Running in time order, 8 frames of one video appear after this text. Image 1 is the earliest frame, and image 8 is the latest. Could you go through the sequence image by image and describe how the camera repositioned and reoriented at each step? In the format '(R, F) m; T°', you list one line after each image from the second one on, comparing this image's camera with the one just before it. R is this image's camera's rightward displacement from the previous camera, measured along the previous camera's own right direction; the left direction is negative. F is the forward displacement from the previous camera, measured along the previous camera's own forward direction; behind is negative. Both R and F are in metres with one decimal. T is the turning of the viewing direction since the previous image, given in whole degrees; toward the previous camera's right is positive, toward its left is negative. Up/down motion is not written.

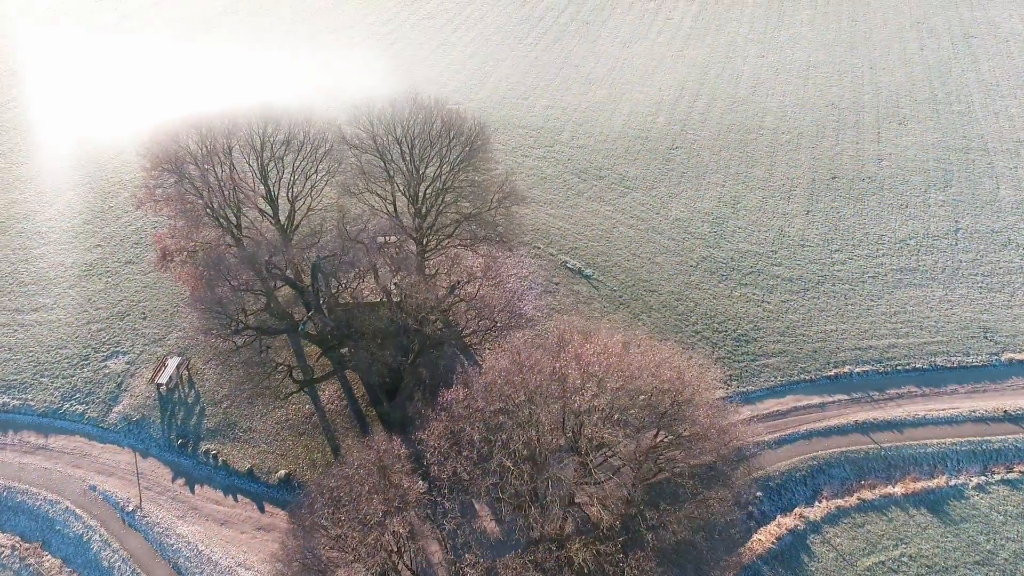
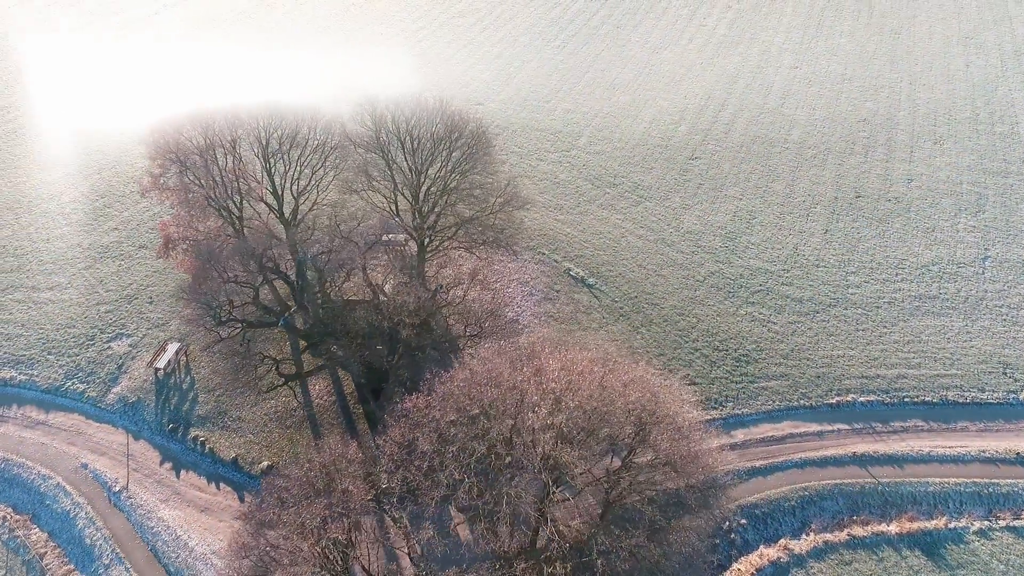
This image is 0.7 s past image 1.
(+2.3, +0.5) m; -3°
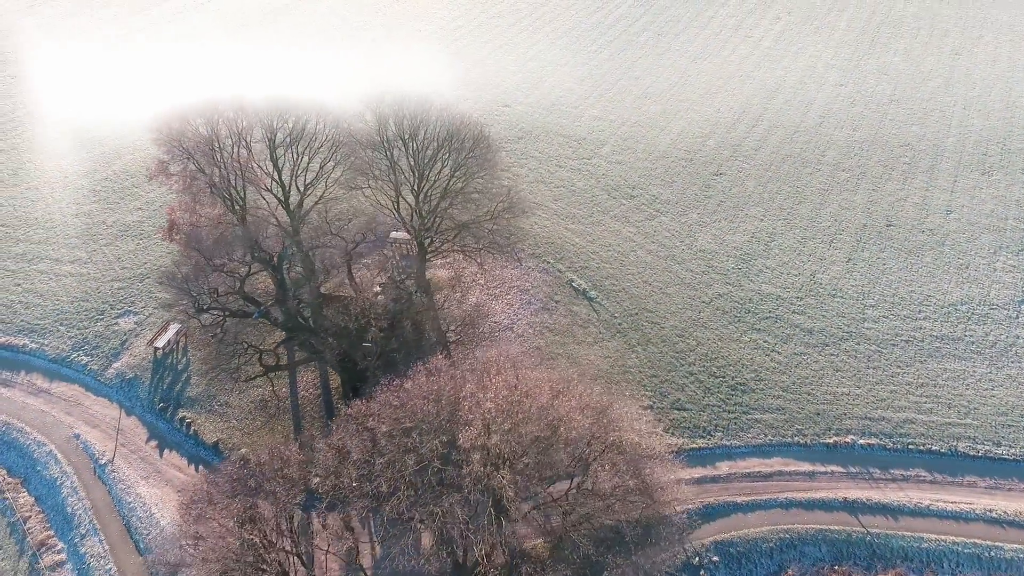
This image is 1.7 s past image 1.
(+3.1, +0.6) m; -4°
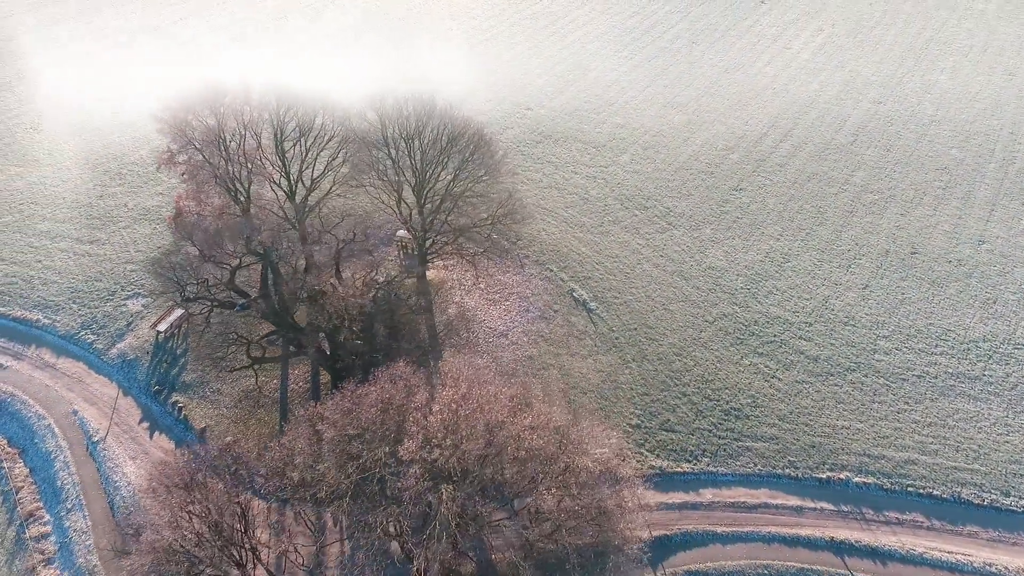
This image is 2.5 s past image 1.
(+2.6, +0.5) m; -4°
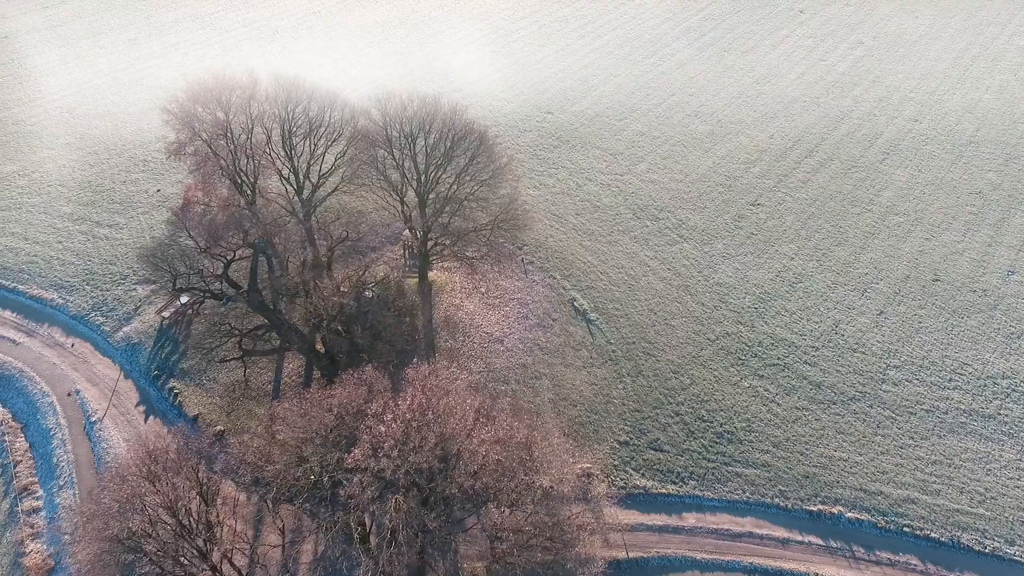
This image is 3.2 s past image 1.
(+2.2, +0.5) m; -3°
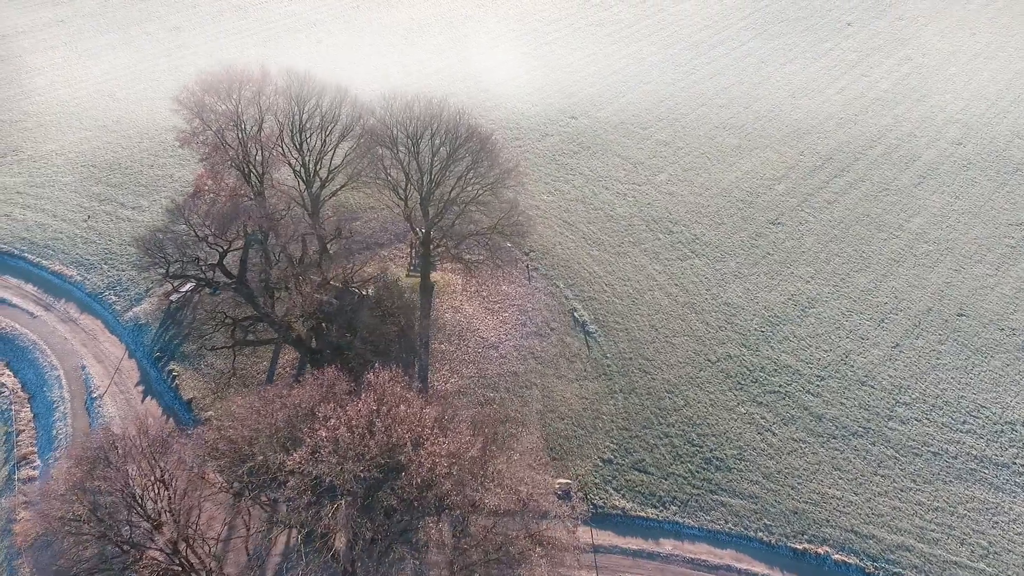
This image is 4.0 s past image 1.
(+2.6, +0.5) m; -4°
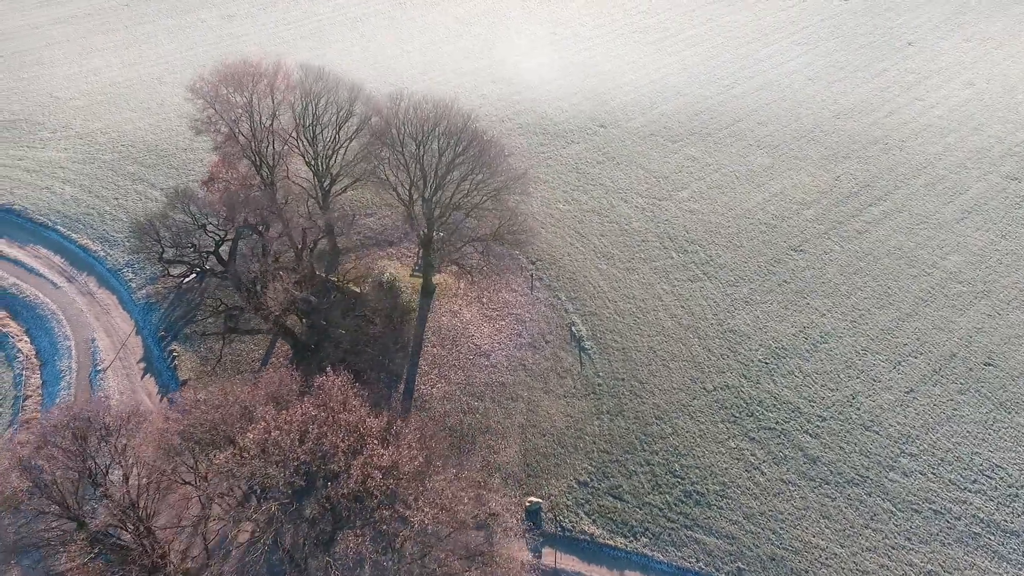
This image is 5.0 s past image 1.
(+3.1, +0.7) m; -5°
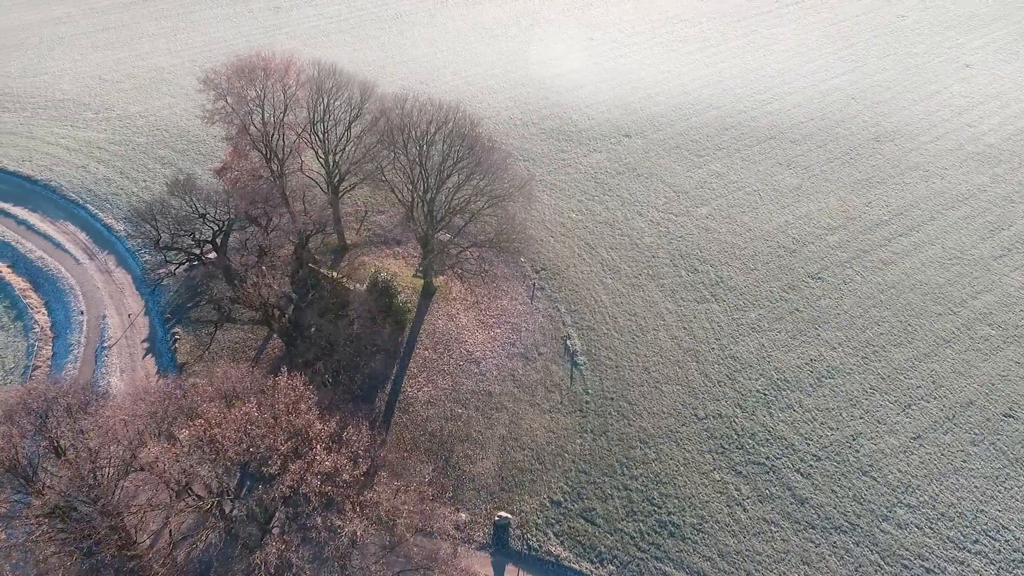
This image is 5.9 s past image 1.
(+2.9, +0.6) m; -4°
